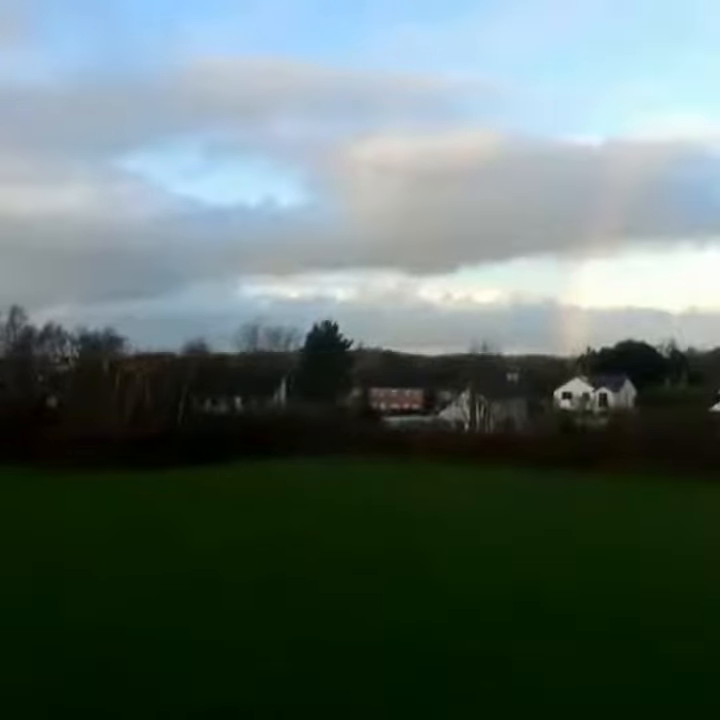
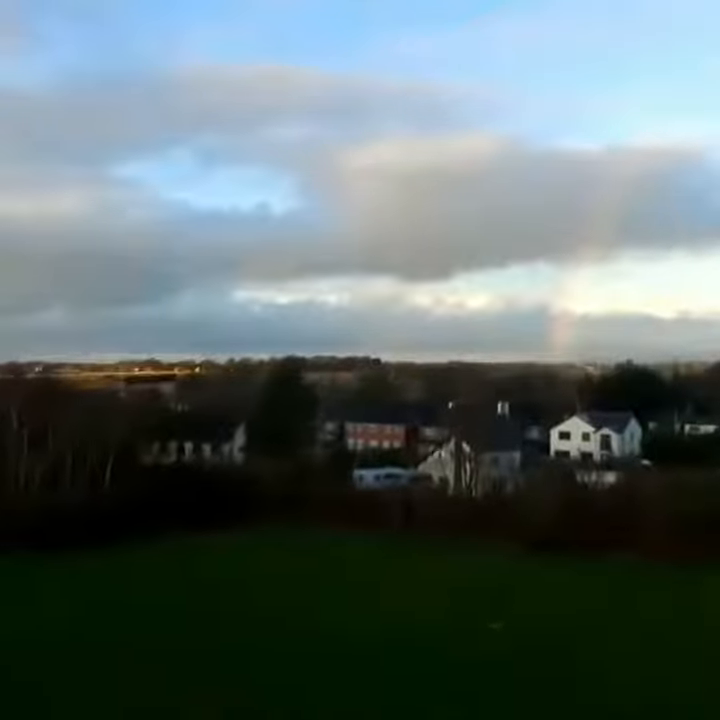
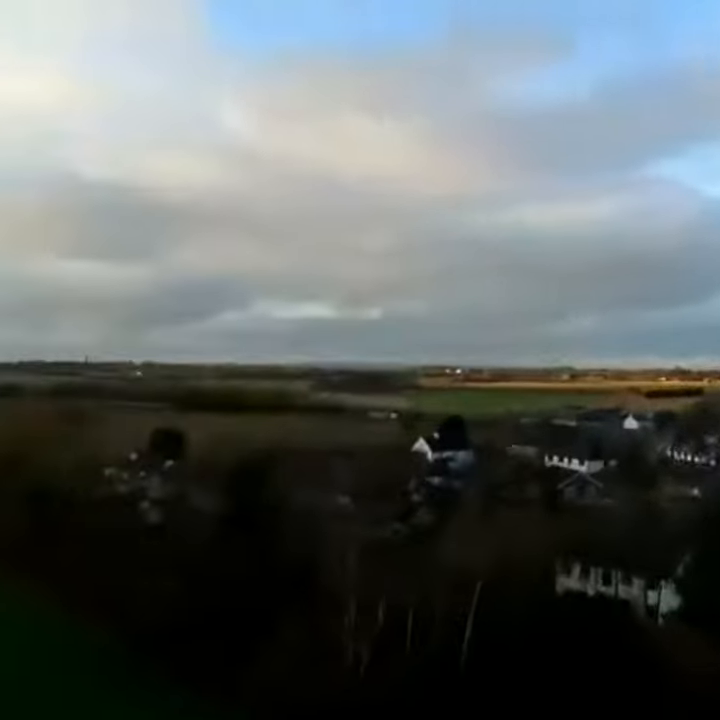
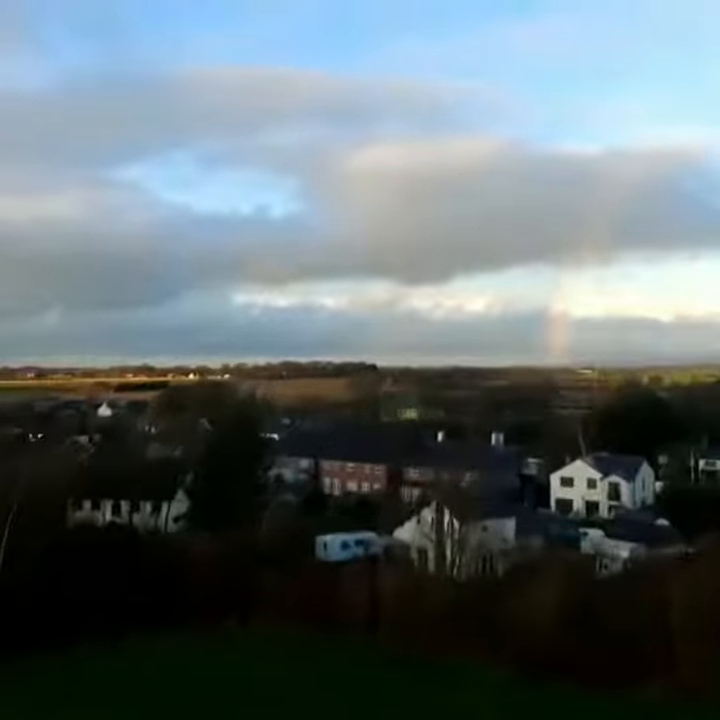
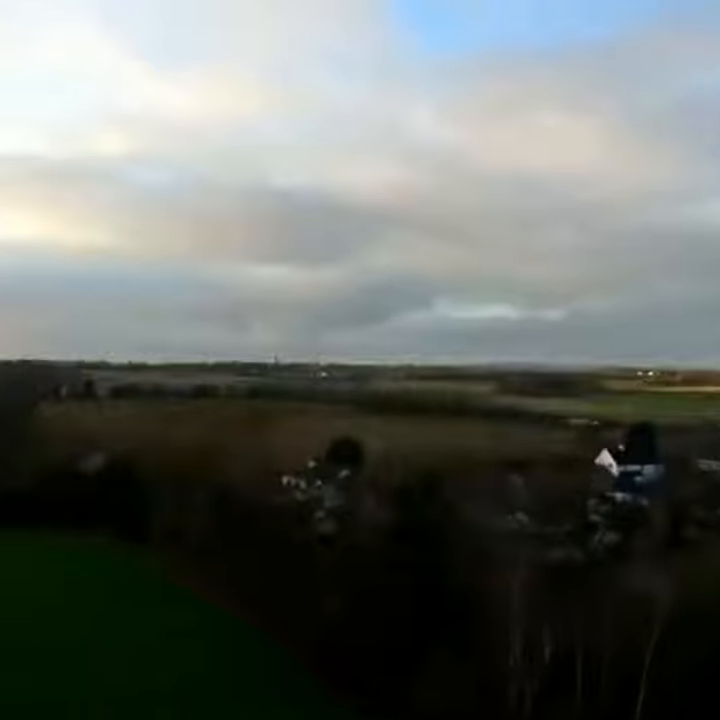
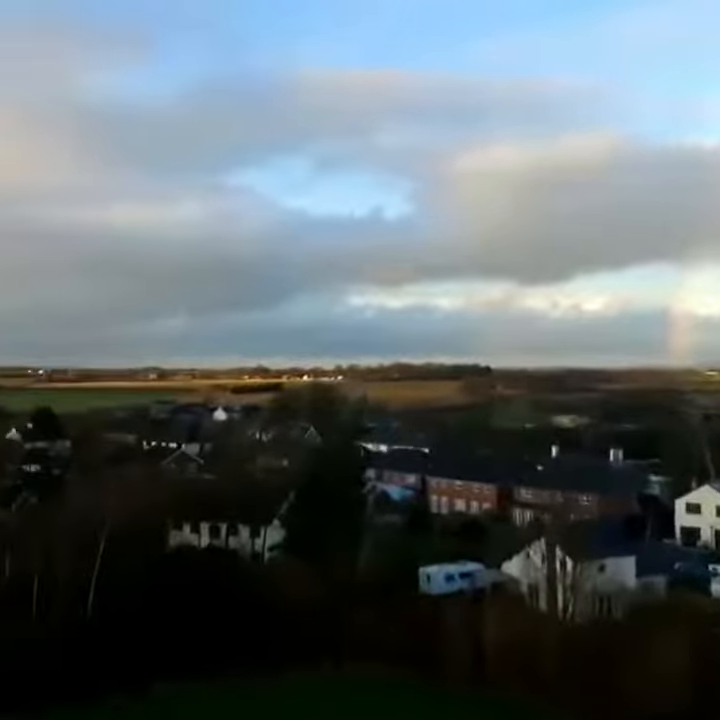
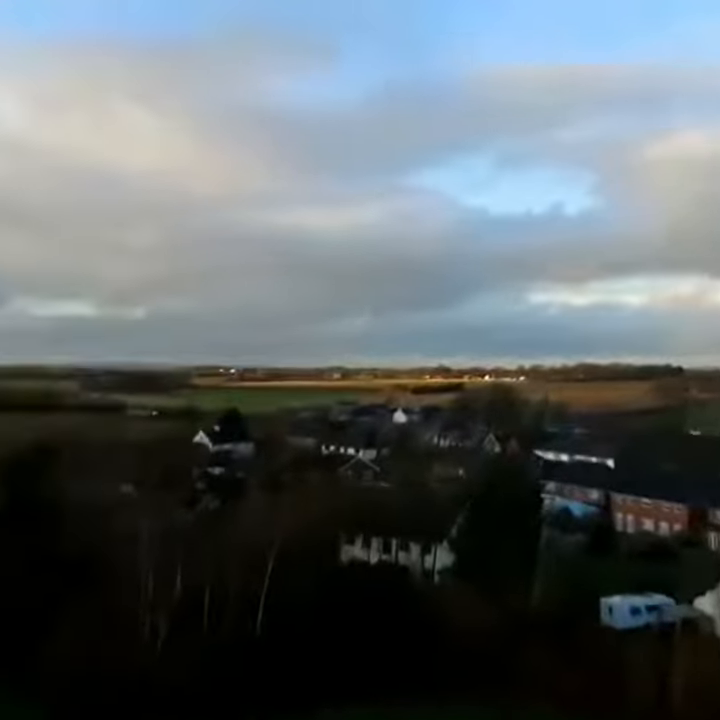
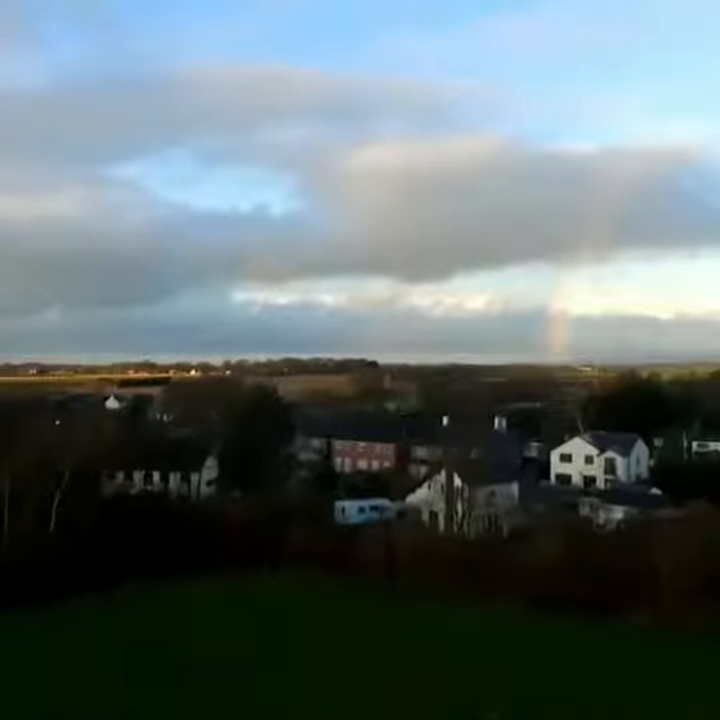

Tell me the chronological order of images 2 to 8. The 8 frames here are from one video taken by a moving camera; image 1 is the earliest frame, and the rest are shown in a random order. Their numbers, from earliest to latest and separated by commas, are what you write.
2, 8, 4, 6, 7, 3, 5
